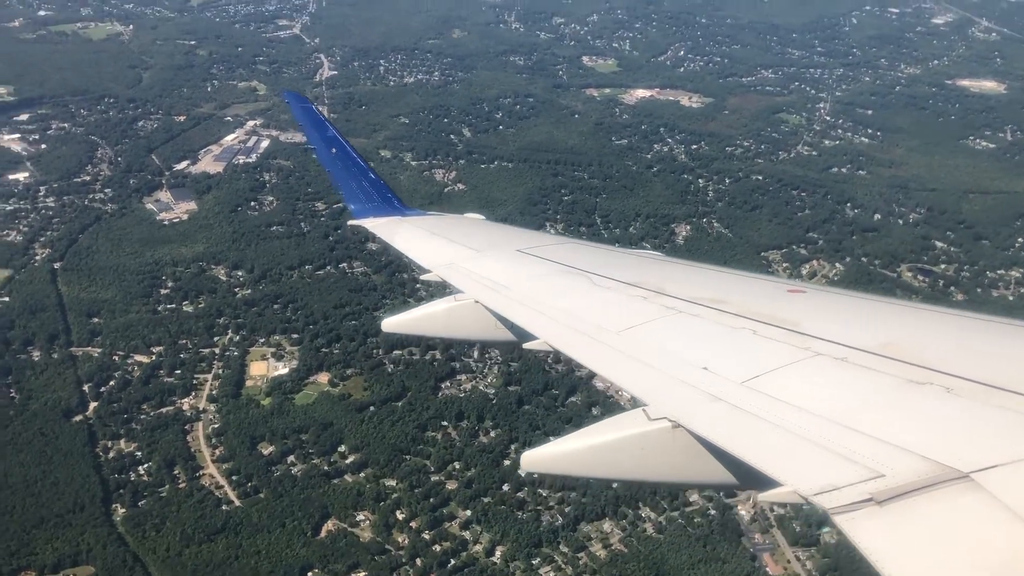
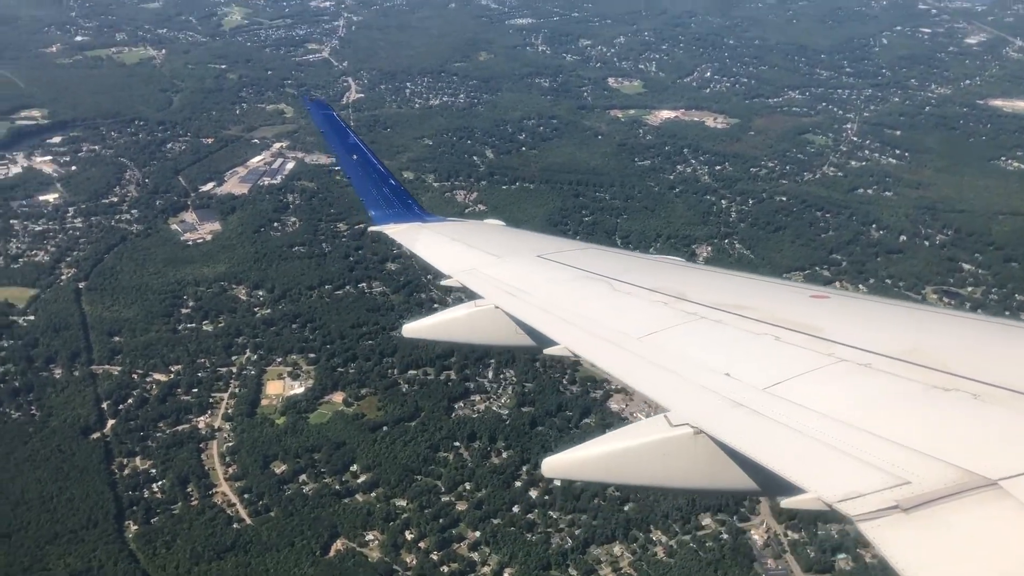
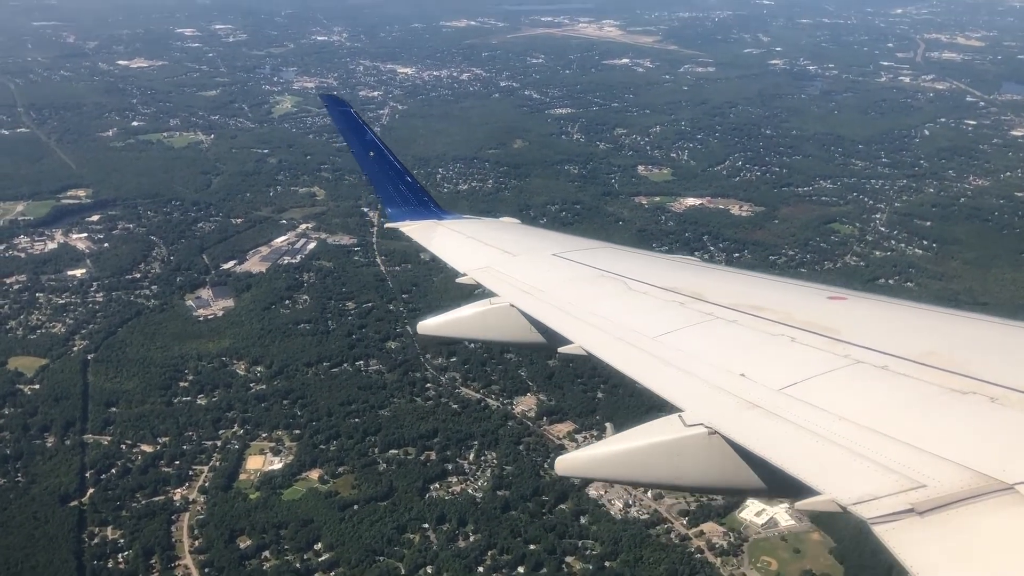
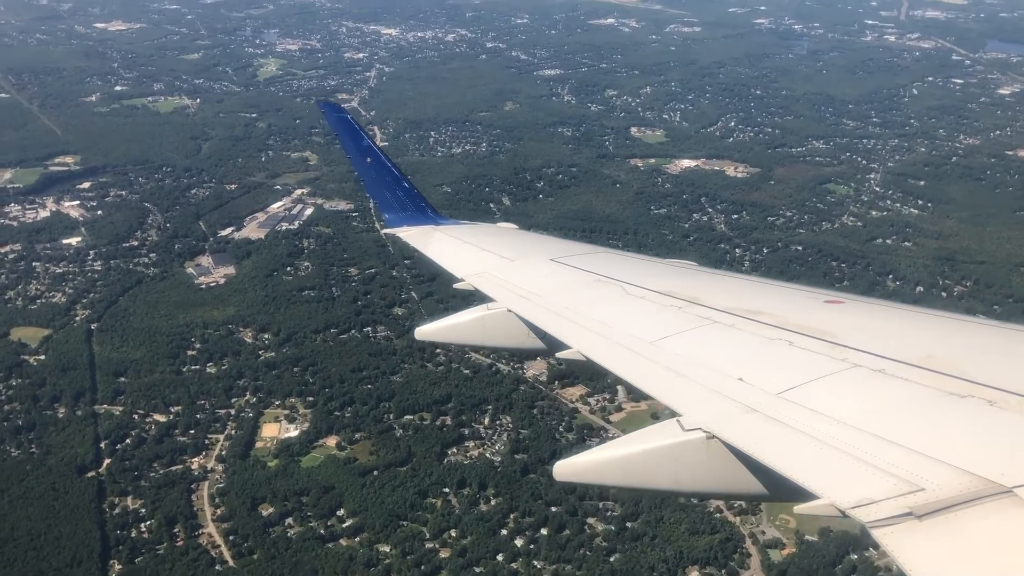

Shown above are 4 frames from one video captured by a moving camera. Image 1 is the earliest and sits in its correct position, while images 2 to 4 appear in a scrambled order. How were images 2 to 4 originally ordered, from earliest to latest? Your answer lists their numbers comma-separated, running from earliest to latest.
2, 4, 3
